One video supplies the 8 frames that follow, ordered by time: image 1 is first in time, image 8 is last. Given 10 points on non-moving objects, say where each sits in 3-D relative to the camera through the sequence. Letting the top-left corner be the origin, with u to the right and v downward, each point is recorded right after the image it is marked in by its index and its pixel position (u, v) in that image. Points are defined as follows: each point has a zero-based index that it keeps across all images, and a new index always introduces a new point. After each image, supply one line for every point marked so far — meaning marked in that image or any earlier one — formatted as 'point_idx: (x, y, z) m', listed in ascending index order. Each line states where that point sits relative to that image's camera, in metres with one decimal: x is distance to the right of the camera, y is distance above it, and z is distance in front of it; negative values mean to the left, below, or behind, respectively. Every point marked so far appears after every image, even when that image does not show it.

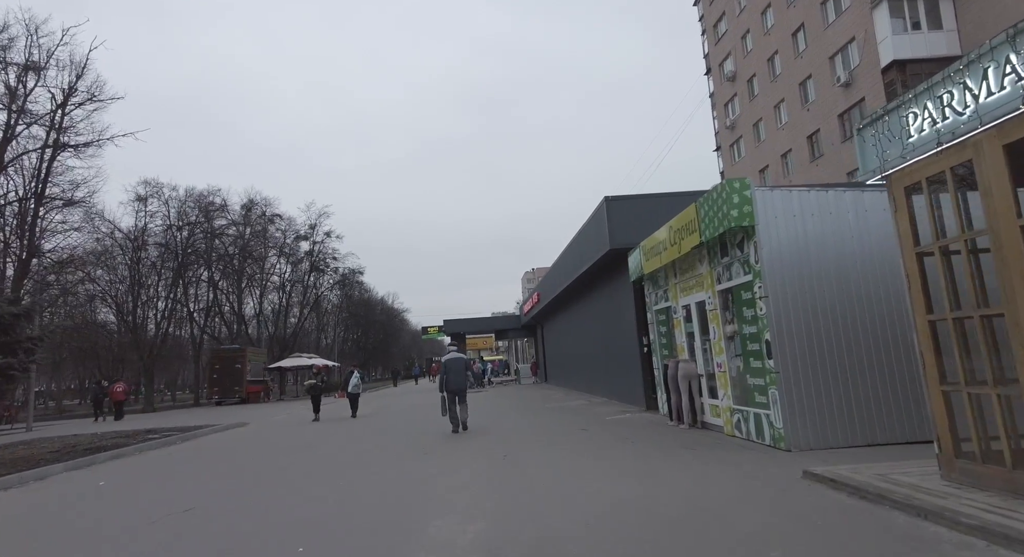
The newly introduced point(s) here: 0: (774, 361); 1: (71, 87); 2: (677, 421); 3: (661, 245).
0: (+3.2, -1.0, +6.6) m
1: (-15.7, +6.8, +19.3) m
2: (+2.9, -2.5, +9.6) m
3: (+2.7, +0.6, +9.6) m
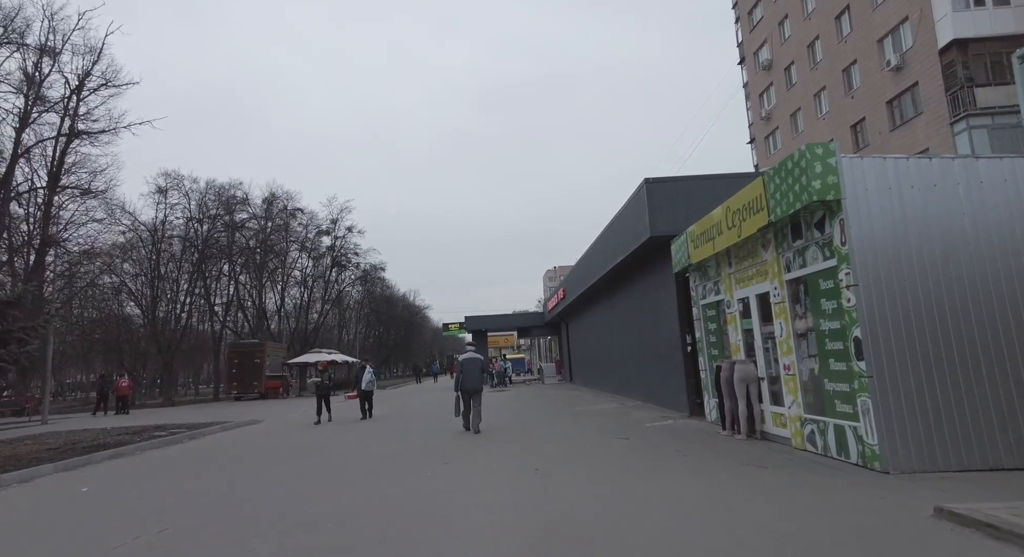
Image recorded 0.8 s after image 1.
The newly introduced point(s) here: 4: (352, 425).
0: (+3.5, -0.9, +5.4) m
1: (-14.7, +7.2, +18.8) m
2: (+3.4, -2.4, +8.5) m
3: (+3.2, +0.8, +8.4) m
4: (-4.4, -4.0, +14.8) m
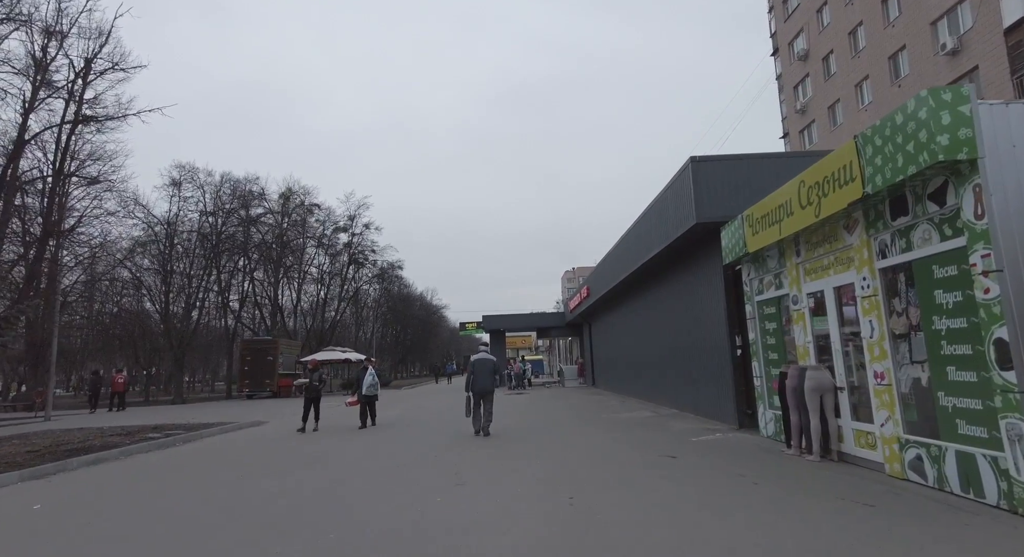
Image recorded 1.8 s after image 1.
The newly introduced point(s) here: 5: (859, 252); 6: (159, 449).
0: (+3.8, -0.7, +4.1) m
1: (-13.9, +7.5, +18.1) m
2: (+3.7, -2.2, +7.1) m
3: (+3.5, +0.9, +7.1) m
4: (-3.9, -3.8, +13.7) m
5: (+3.9, +0.3, +6.0) m
6: (-7.5, -3.6, +11.5) m
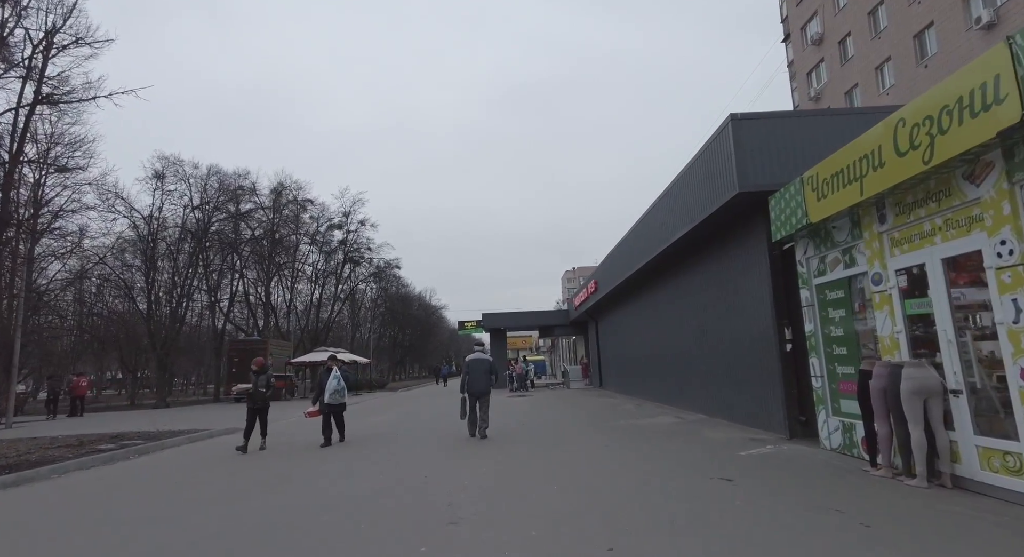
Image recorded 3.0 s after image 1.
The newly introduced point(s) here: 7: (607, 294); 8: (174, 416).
0: (+3.9, -0.4, +2.5) m
1: (-13.9, +7.7, +16.5) m
2: (+3.8, -2.0, +5.5) m
3: (+3.6, +1.2, +5.5) m
4: (-3.8, -3.6, +12.2) m
5: (+4.0, +0.6, +4.5) m
6: (-7.4, -3.4, +9.9) m
7: (+3.6, -0.4, +19.4) m
8: (-12.1, -4.9, +19.3) m
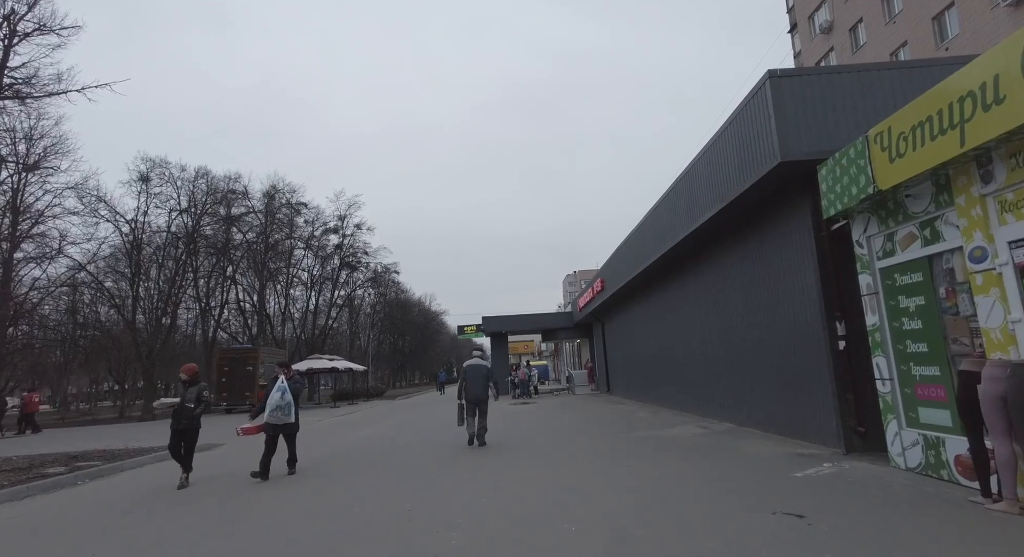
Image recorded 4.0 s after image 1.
0: (+3.9, -0.2, +1.2) m
1: (-14.0, +7.5, +15.3) m
2: (+3.9, -1.7, +4.2) m
3: (+3.6, +1.4, +4.3) m
4: (-3.7, -3.5, +10.9) m
5: (+3.9, +0.8, +3.2) m
6: (-7.3, -3.4, +8.6) m
7: (+3.6, -0.4, +18.1) m
8: (-12.0, -5.1, +18.0) m
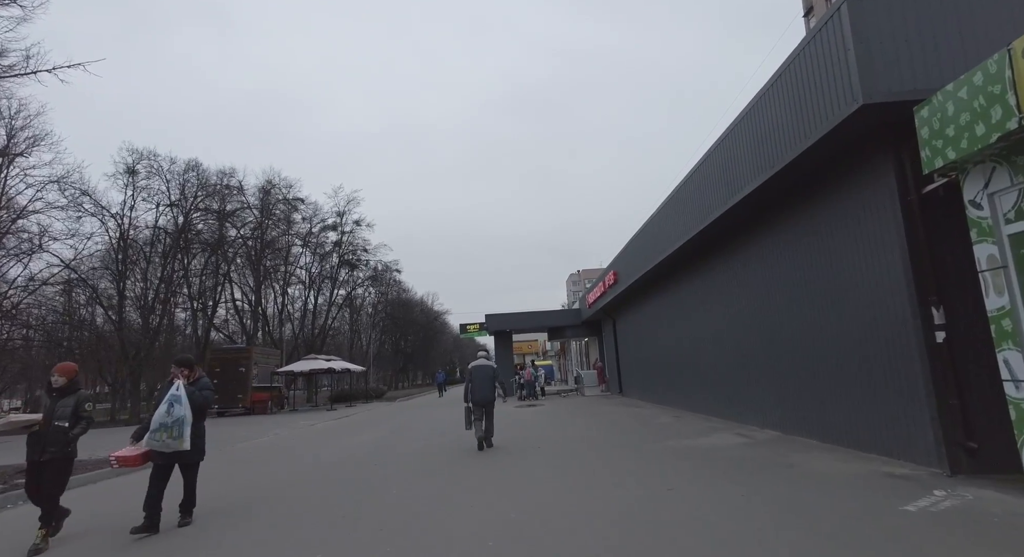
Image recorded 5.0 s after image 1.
0: (+4.0, +0.1, -0.2) m
1: (-13.9, +7.7, +13.9) m
2: (+4.0, -1.5, +2.8) m
3: (+3.7, +1.7, +2.8) m
4: (-3.5, -3.3, +9.4) m
5: (+4.0, +1.1, +1.7) m
6: (-7.2, -3.2, +7.2) m
7: (+3.8, -0.1, +16.7) m
8: (-11.8, -4.9, +16.6) m
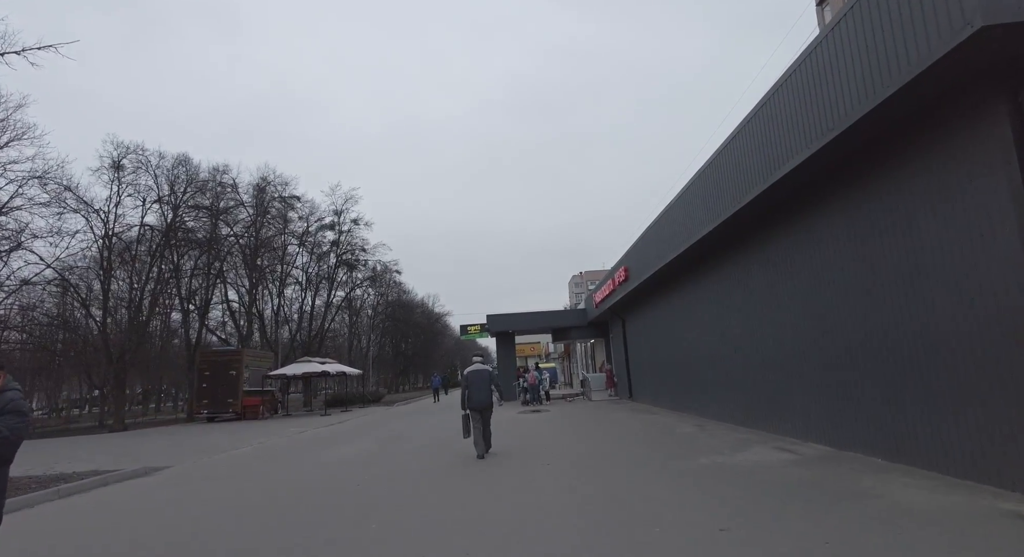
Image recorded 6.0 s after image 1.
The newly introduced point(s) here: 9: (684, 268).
0: (+4.0, +0.3, -1.5) m
1: (-13.8, +7.8, +12.7) m
2: (+4.0, -1.3, +1.5) m
3: (+3.7, +1.8, +1.5) m
4: (-3.5, -3.2, +8.2) m
5: (+4.1, +1.3, +0.4) m
6: (-7.1, -3.0, +5.9) m
7: (+3.9, 0.0, +15.4) m
8: (-11.6, -4.8, +15.4) m
9: (+4.7, +0.3, +14.6) m
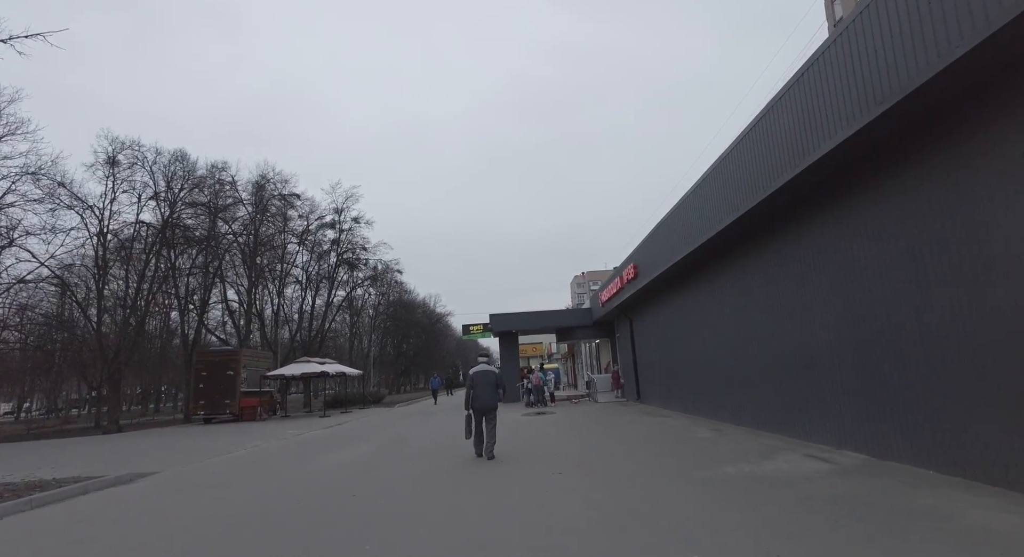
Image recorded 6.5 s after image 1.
0: (+4.1, +0.4, -2.2) m
1: (-13.6, +7.9, +12.2) m
2: (+4.1, -1.2, +0.8) m
3: (+3.9, +1.9, +0.9) m
4: (-3.3, -3.1, +7.5) m
5: (+4.2, +1.4, -0.2) m
6: (-7.0, -2.9, +5.3) m
7: (+4.0, +0.1, +14.7) m
8: (-11.5, -4.7, +14.8) m
9: (+4.9, +0.4, +14.0) m
